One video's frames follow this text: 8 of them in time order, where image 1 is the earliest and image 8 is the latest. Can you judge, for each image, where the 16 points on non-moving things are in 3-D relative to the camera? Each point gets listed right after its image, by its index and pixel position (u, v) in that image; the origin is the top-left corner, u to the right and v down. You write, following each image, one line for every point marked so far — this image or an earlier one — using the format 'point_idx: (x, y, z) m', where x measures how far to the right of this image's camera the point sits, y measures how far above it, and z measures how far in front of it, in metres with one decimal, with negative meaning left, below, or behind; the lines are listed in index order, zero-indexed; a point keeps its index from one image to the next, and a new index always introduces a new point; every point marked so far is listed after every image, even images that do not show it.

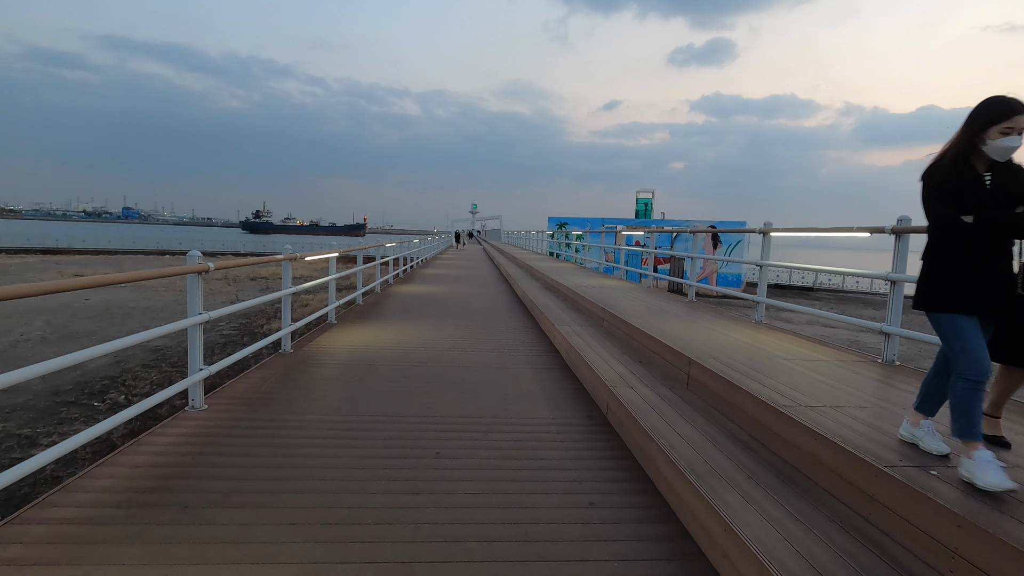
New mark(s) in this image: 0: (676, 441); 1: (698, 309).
0: (+0.8, -0.8, +2.6) m
1: (+2.3, -0.2, +6.5) m
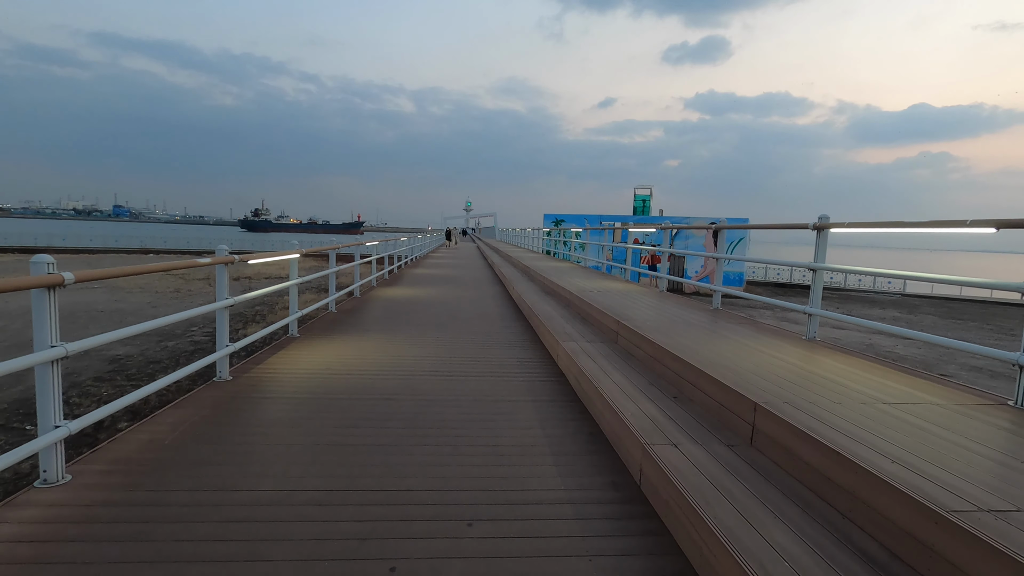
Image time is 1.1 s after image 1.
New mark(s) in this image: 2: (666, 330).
0: (+0.8, -0.8, +1.7) m
1: (+2.3, -0.3, +5.6) m
2: (+1.3, -0.3, +4.6) m
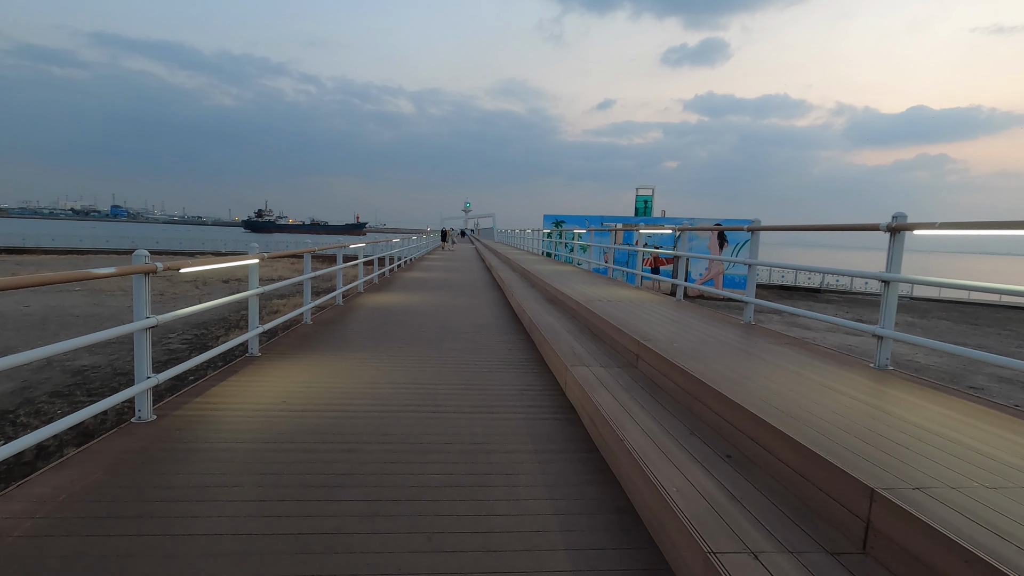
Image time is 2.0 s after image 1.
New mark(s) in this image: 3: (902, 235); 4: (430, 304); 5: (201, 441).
0: (+0.8, -0.9, +0.9) m
1: (+2.3, -0.4, +4.8) m
2: (+1.3, -0.4, +3.8) m
3: (+2.4, +0.3, +3.3) m
4: (-1.3, -0.3, +8.3) m
5: (-1.6, -0.8, +2.8) m
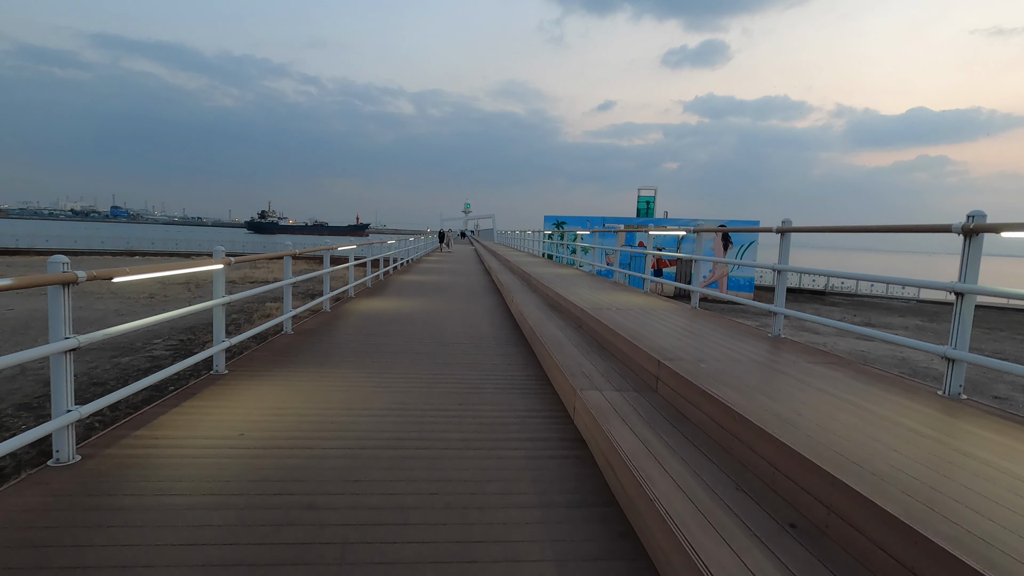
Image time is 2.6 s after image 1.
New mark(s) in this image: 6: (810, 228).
0: (+0.8, -1.0, +0.3) m
1: (+2.2, -0.5, +4.3) m
2: (+1.3, -0.5, +3.2) m
3: (+2.4, +0.3, +2.7) m
4: (-1.3, -0.3, +7.8) m
5: (-1.6, -0.9, +2.2) m
6: (+2.5, +0.5, +4.5) m
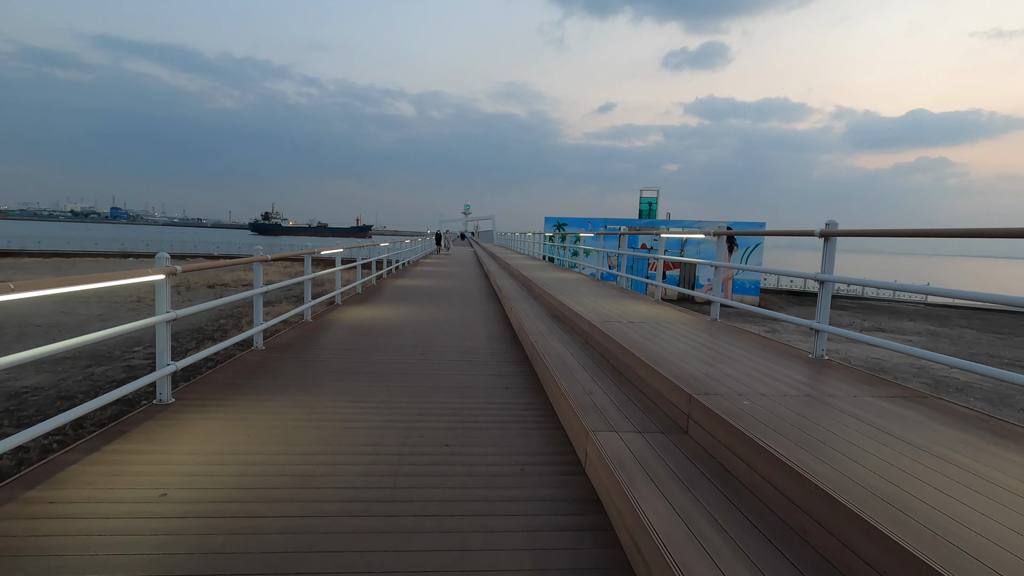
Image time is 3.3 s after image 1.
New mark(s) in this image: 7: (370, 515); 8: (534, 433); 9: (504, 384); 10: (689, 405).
0: (+0.8, -1.1, -0.3) m
1: (+2.2, -0.6, +3.7) m
2: (+1.3, -0.6, +2.6) m
3: (+2.4, +0.2, +2.1) m
4: (-1.3, -0.4, +7.2) m
5: (-1.7, -1.0, +1.6) m
6: (+2.5, +0.4, +3.9) m
7: (-0.6, -0.9, +2.2) m
8: (+0.1, -0.9, +3.2) m
9: (-0.1, -0.8, +4.2) m
10: (+0.9, -0.6, +2.7) m
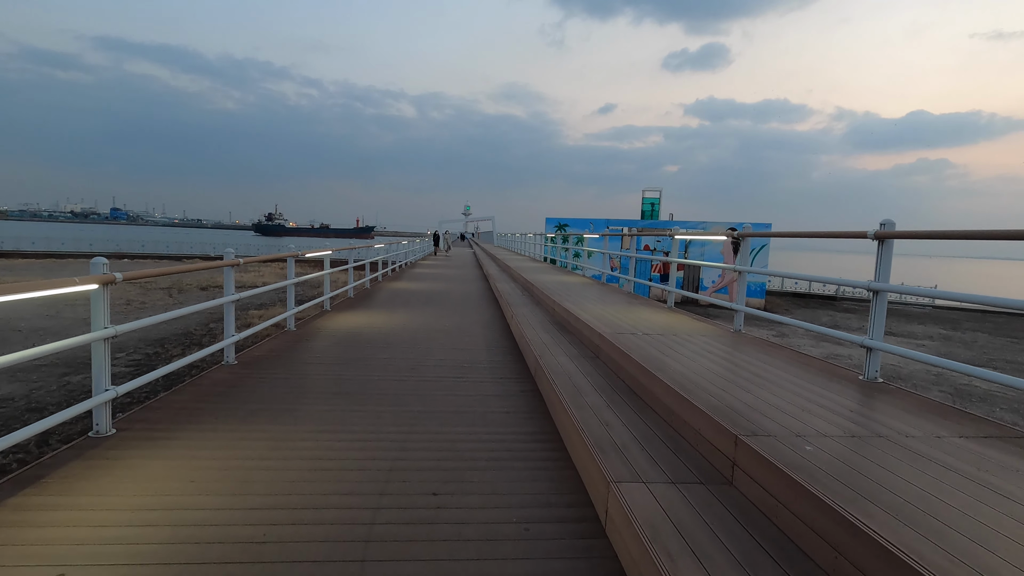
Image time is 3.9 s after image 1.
0: (+0.8, -1.1, -0.8) m
1: (+2.2, -0.6, +3.1) m
2: (+1.3, -0.7, +2.1) m
3: (+2.4, +0.1, +1.6) m
4: (-1.3, -0.5, +6.7) m
5: (-1.6, -1.0, +1.1) m
6: (+2.5, +0.3, +3.4) m
7: (-0.6, -1.0, +1.7) m
8: (+0.1, -0.9, +2.6) m
9: (-0.1, -0.8, +3.6) m
10: (+0.9, -0.7, +2.2) m
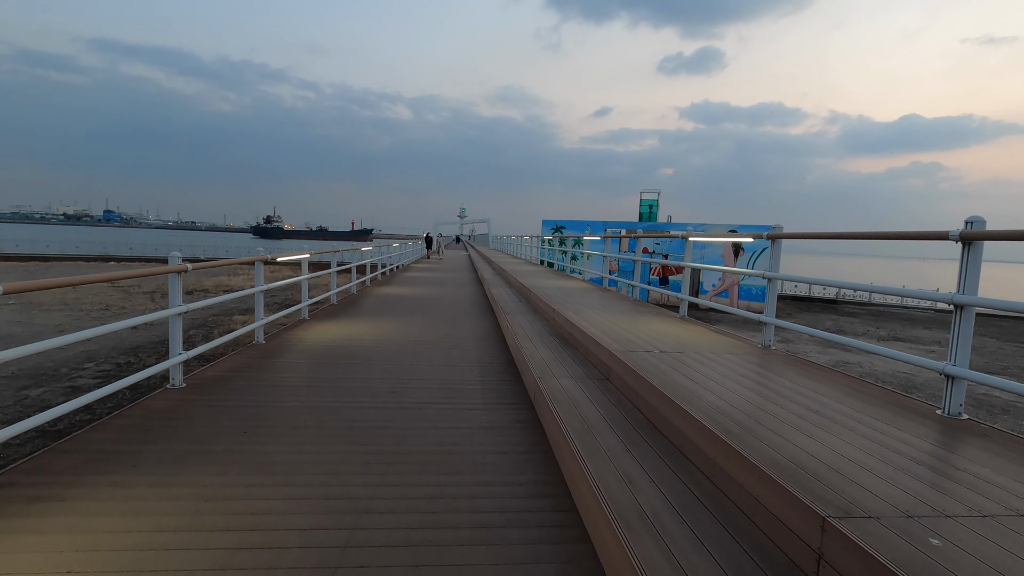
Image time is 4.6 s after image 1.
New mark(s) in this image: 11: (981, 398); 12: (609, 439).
0: (+0.8, -1.2, -1.4) m
1: (+2.2, -0.7, +2.5) m
2: (+1.3, -0.7, +1.5) m
3: (+2.4, +0.1, +1.0) m
4: (-1.3, -0.6, +6.0) m
5: (-1.7, -1.1, +0.5) m
6: (+2.5, +0.3, +2.8) m
7: (-0.6, -1.0, +1.0) m
8: (+0.1, -1.0, +2.0) m
9: (-0.1, -0.9, +3.0) m
10: (+0.9, -0.7, +1.5) m
11: (+9.7, -2.3, +11.0) m
12: (+0.5, -0.7, +2.6) m
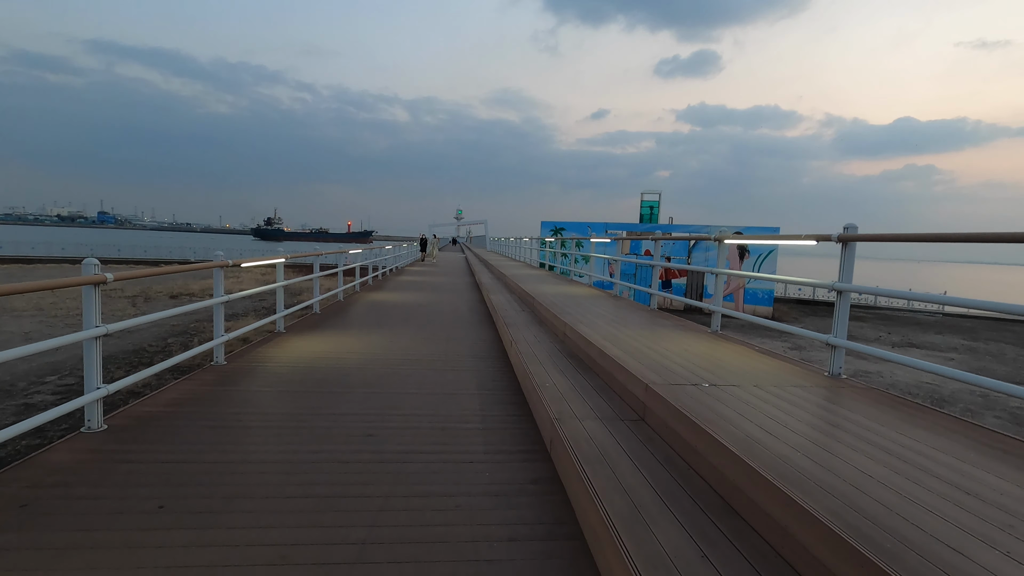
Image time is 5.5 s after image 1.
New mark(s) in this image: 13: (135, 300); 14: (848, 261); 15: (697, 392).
0: (+0.9, -1.2, -2.2) m
1: (+2.3, -0.8, +1.7) m
2: (+1.4, -0.8, +0.7) m
3: (+2.4, 0.0, +0.2) m
4: (-1.3, -0.7, +5.2) m
5: (-1.6, -1.1, -0.4) m
6: (+2.6, +0.2, +2.0) m
7: (-0.5, -1.1, +0.2) m
8: (+0.2, -1.1, +1.2) m
9: (0.0, -1.0, +2.2) m
10: (+1.0, -0.8, +0.7) m
11: (+9.7, -2.4, +10.3) m
12: (+0.5, -0.8, +1.8) m
13: (-13.1, -0.4, +18.4) m
14: (+2.1, +0.2, +3.4) m
15: (+1.0, -0.6, +3.0) m
